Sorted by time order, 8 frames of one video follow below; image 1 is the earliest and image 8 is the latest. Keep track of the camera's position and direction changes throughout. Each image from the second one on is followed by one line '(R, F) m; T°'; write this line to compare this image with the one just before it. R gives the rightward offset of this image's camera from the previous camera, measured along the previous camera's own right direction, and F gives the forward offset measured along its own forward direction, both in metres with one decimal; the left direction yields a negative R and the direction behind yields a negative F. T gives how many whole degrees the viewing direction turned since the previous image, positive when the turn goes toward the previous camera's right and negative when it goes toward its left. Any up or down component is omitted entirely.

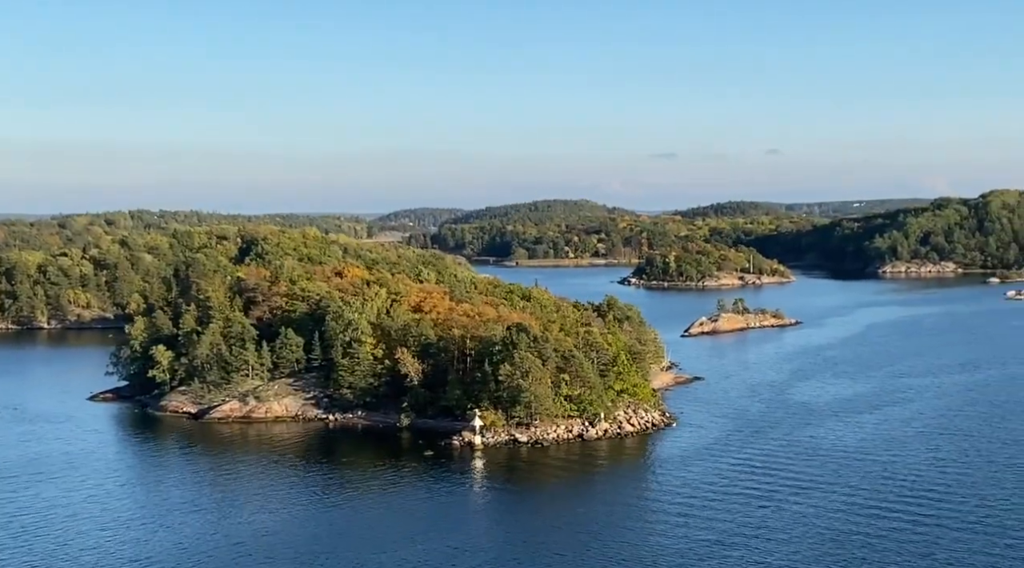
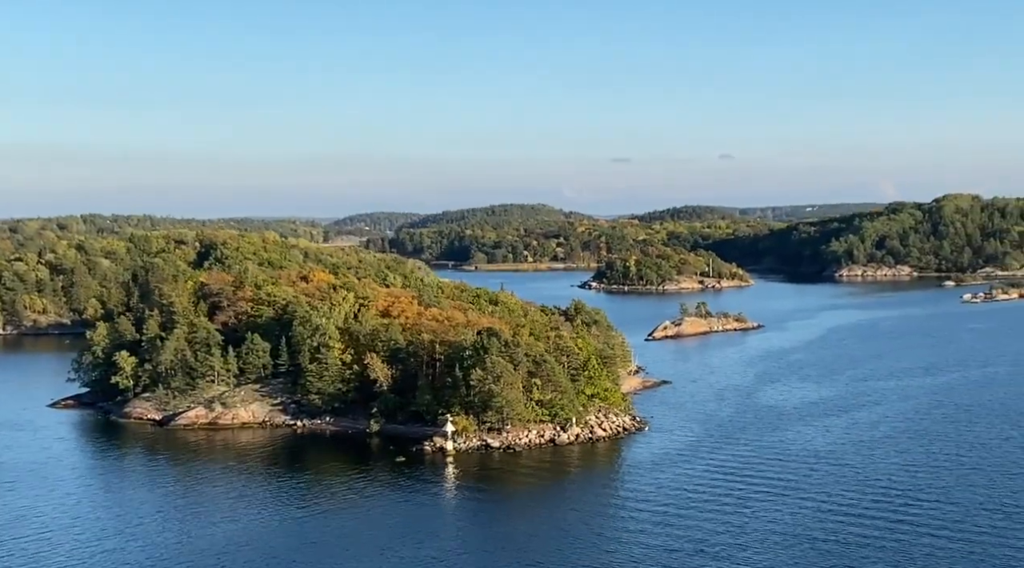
(-0.6, +0.2) m; +2°
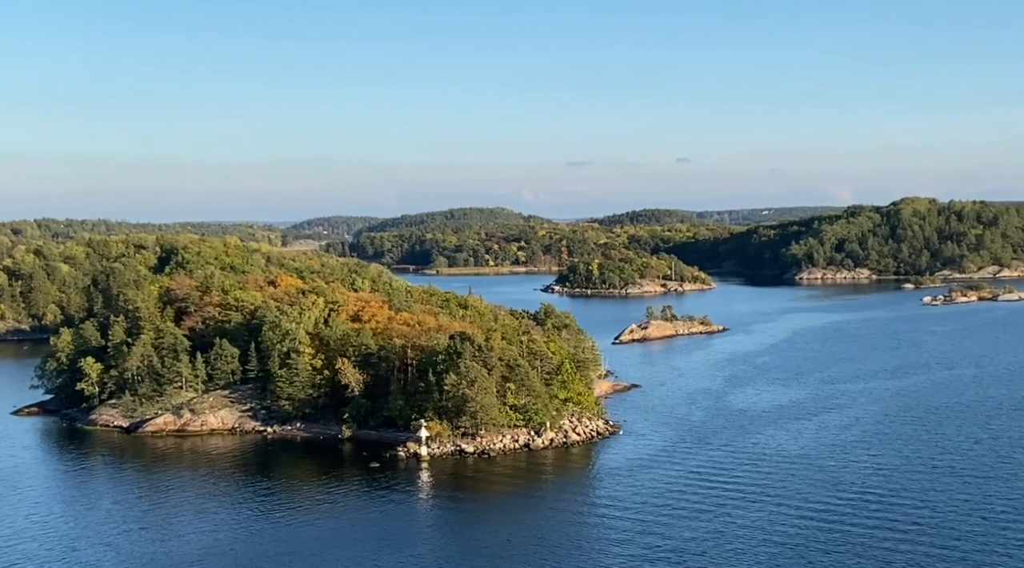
(-0.6, +0.3) m; +2°
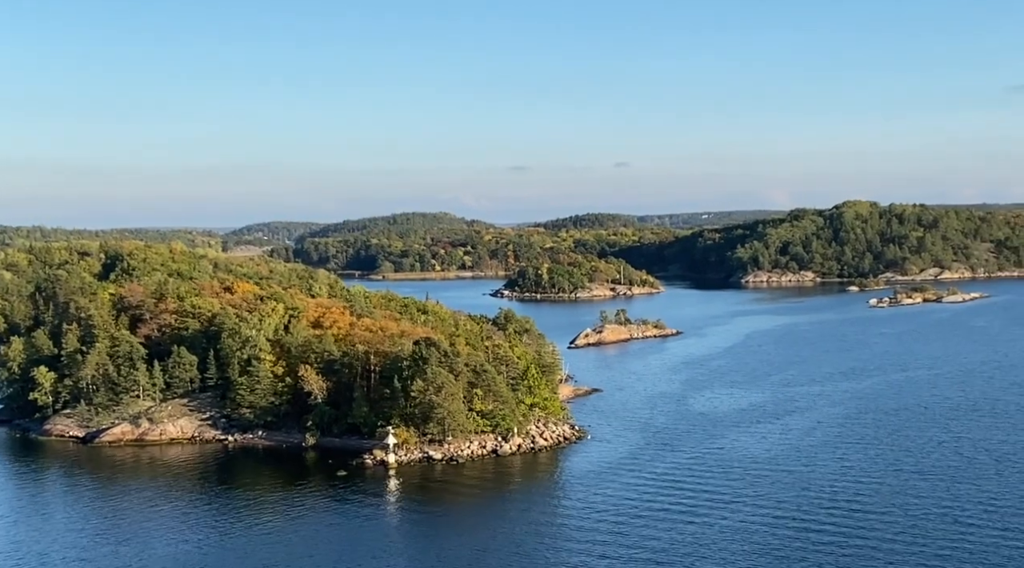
(-1.0, +0.4) m; +3°
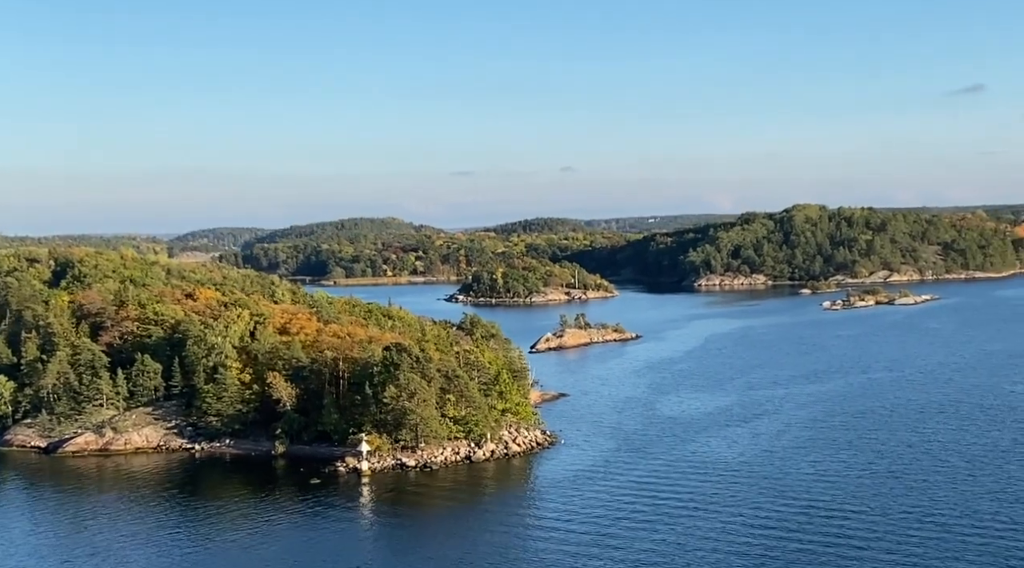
(-1.0, +0.3) m; +2°
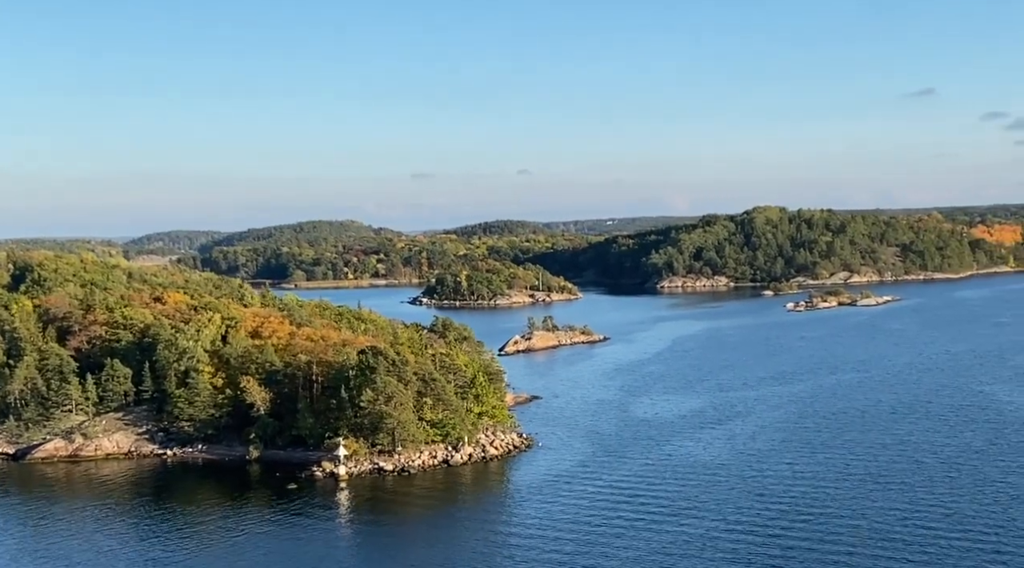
(-0.7, +0.3) m; +2°
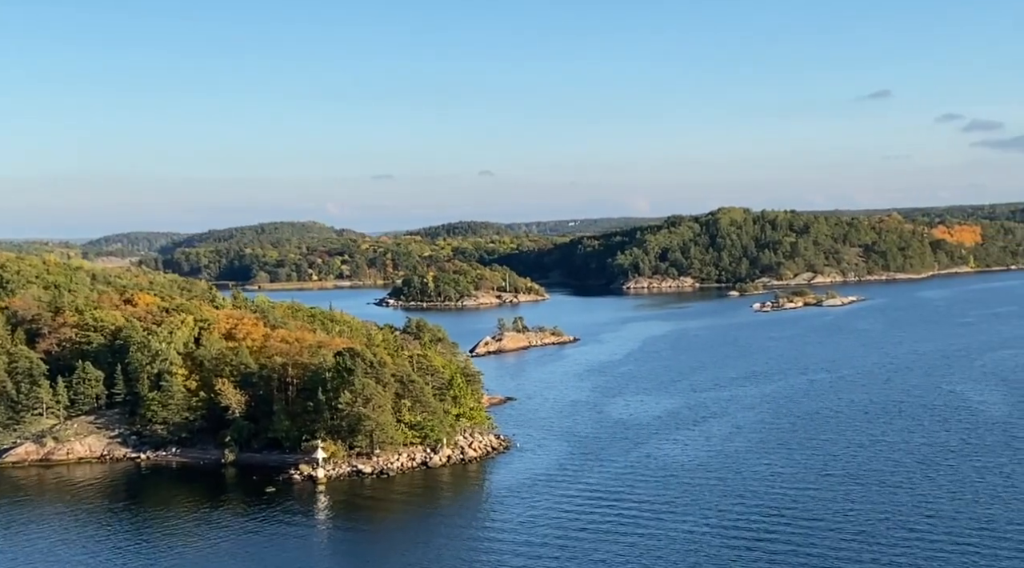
(-0.6, +0.3) m; +2°
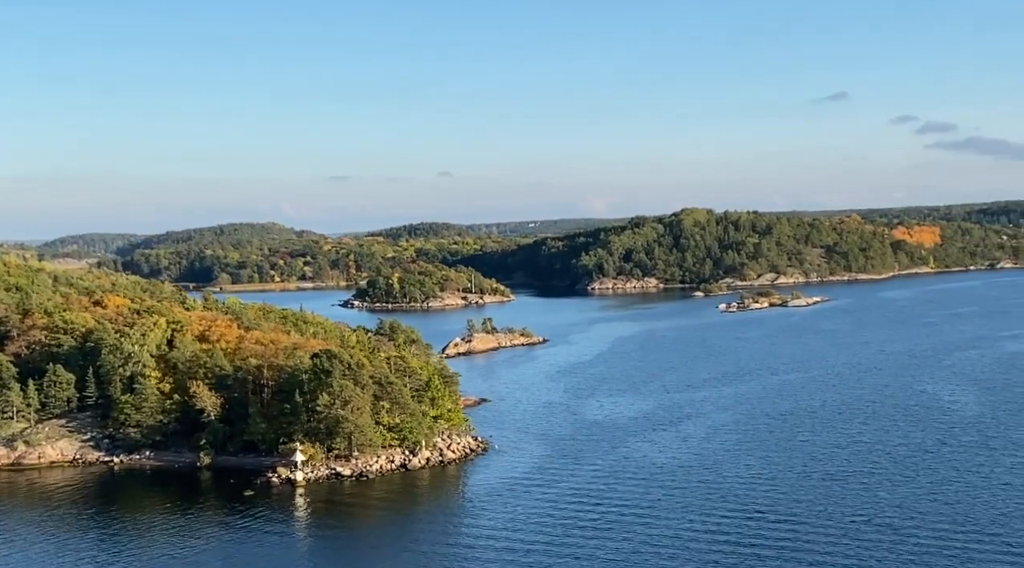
(-0.7, +0.2) m; +2°
